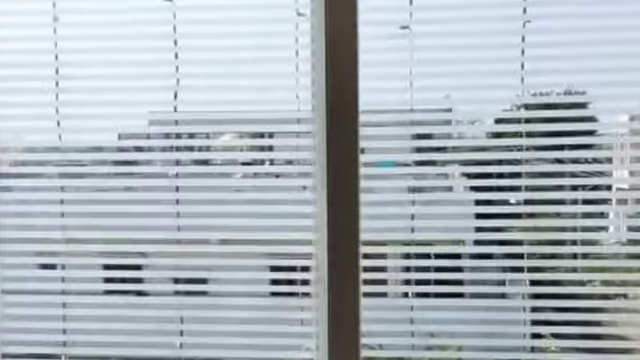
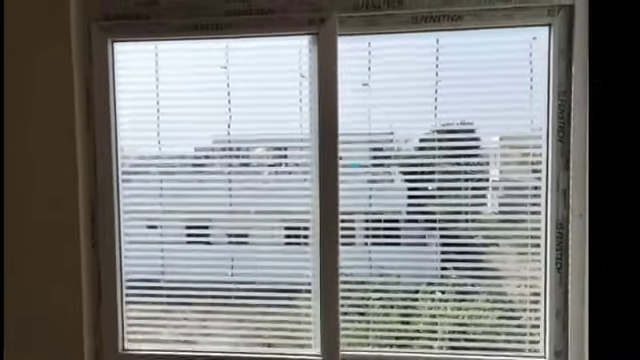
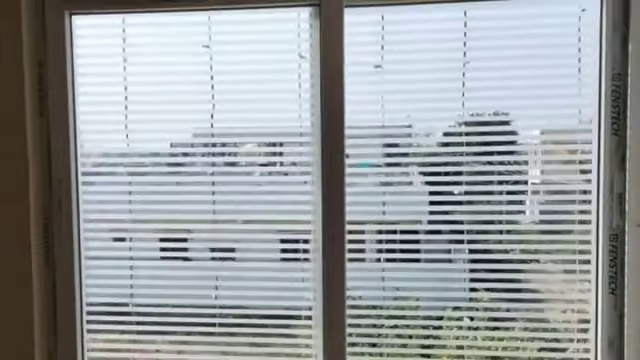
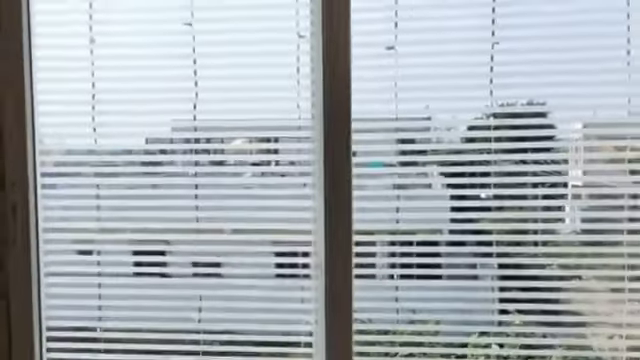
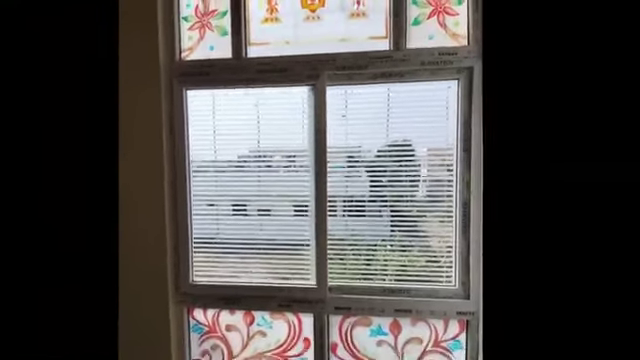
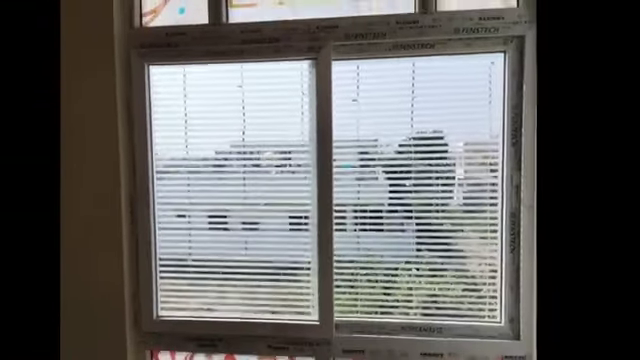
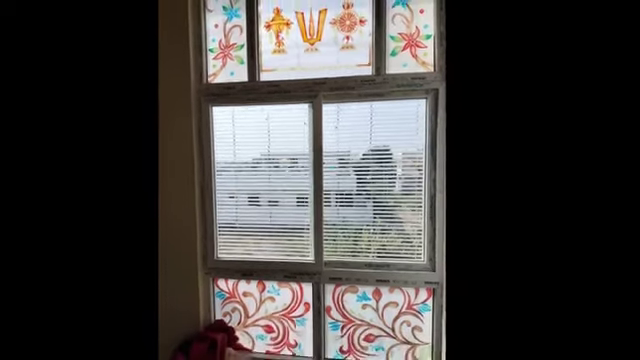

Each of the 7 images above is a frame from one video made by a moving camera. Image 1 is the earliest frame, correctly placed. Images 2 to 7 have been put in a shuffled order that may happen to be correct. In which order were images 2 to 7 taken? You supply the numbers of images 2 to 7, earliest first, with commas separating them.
4, 3, 2, 6, 5, 7
